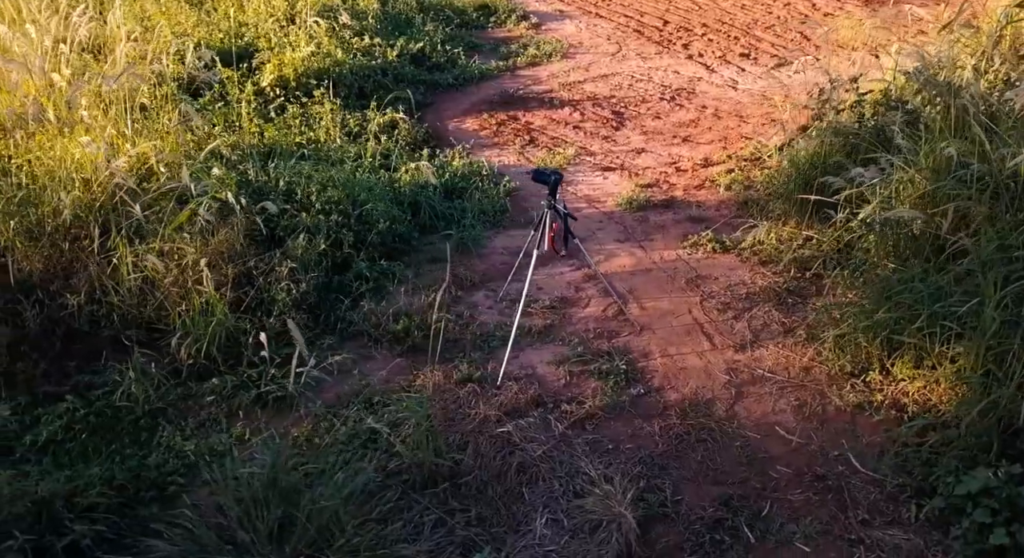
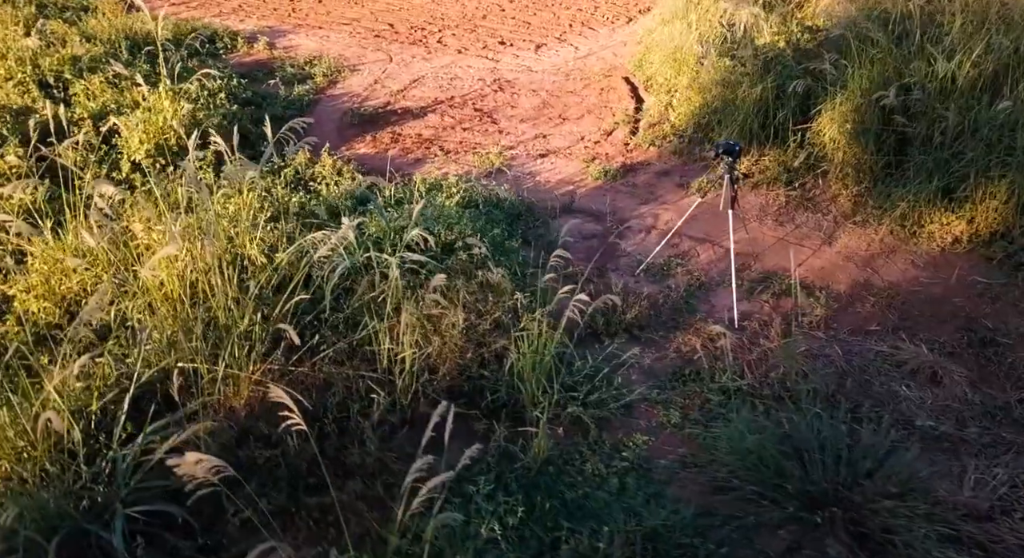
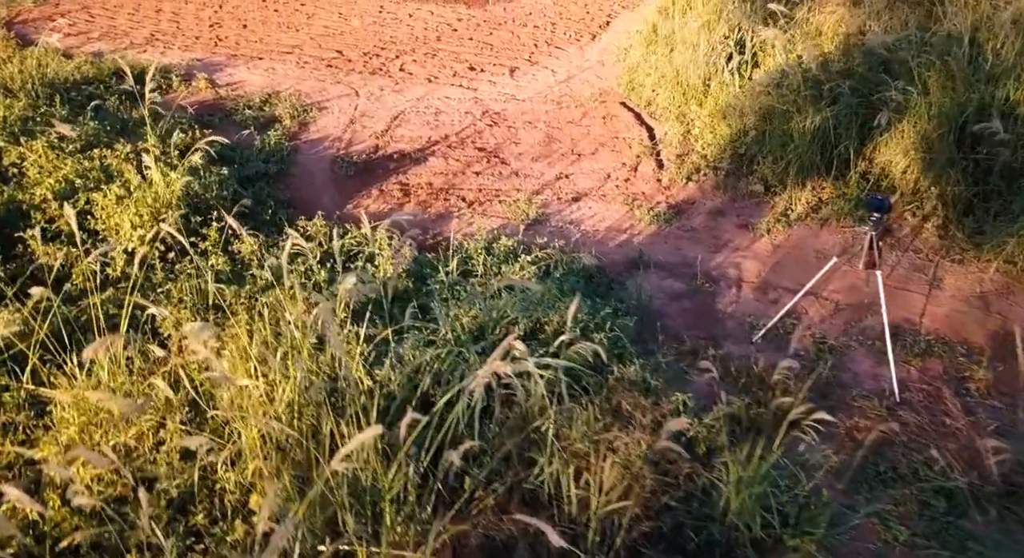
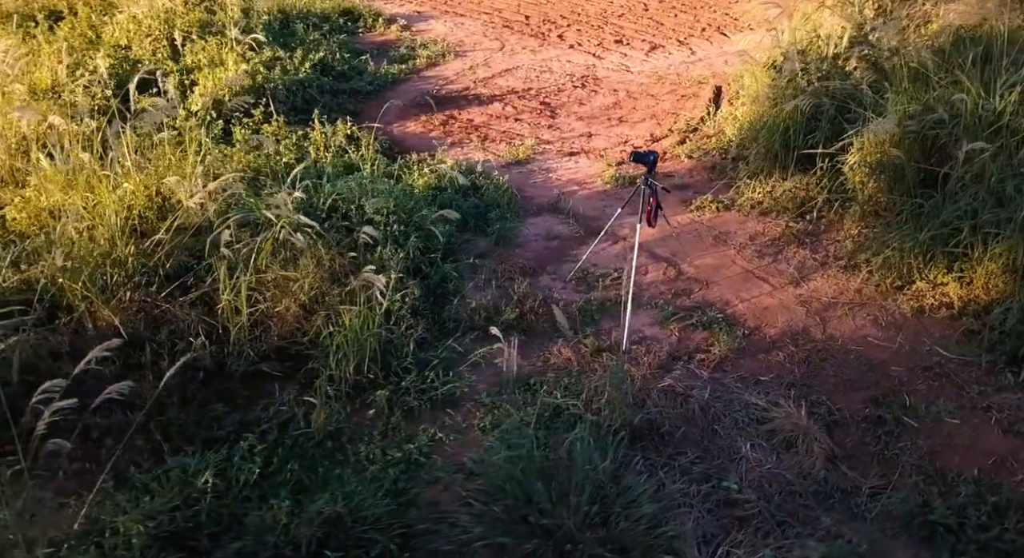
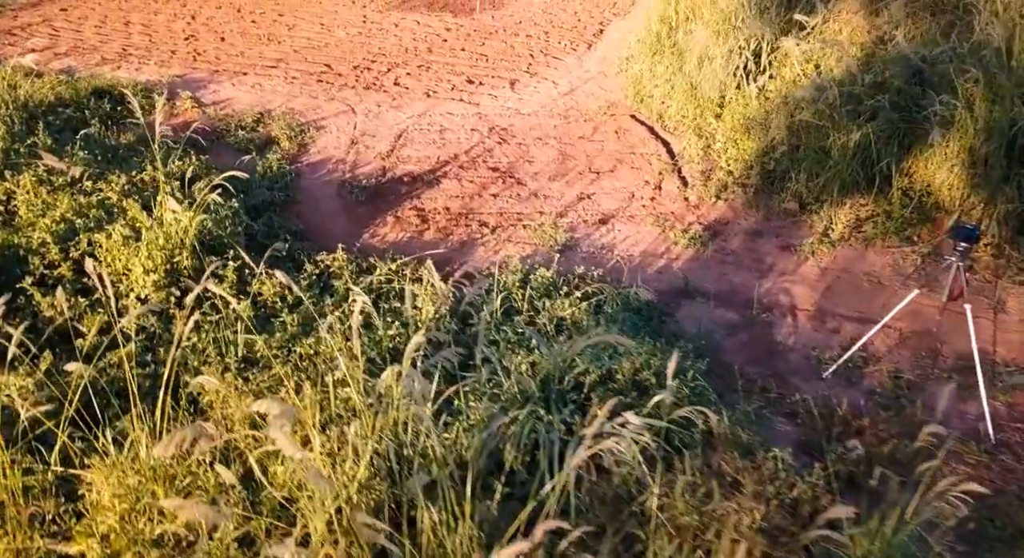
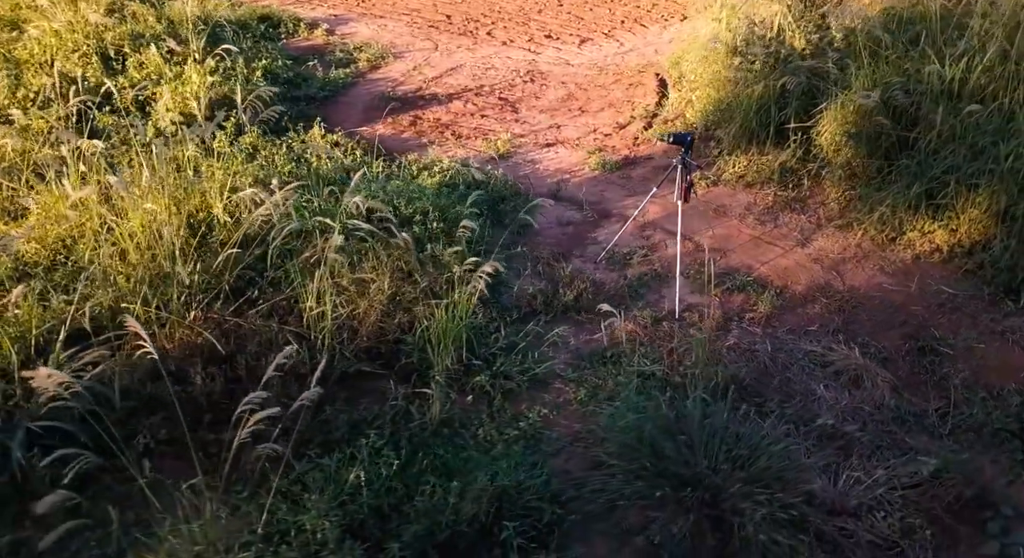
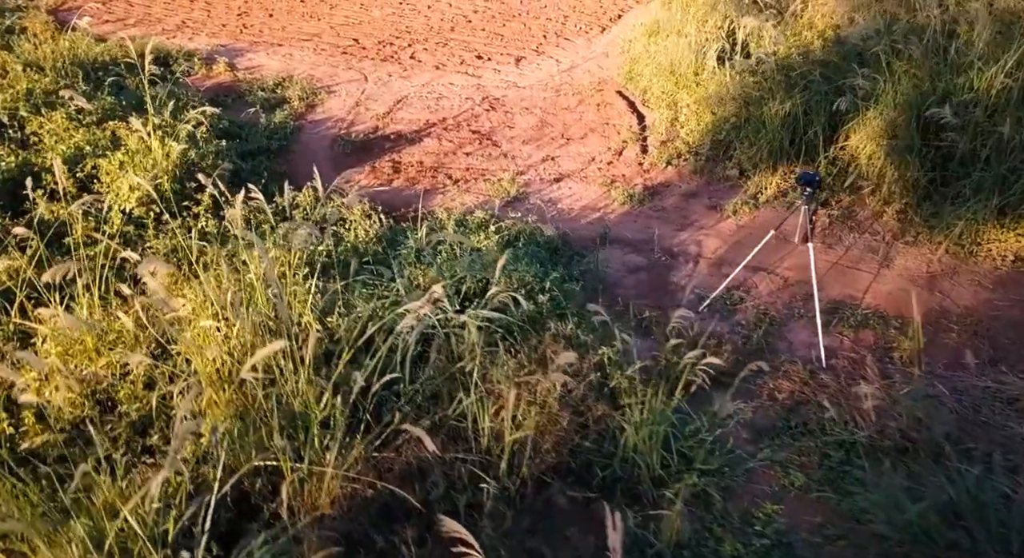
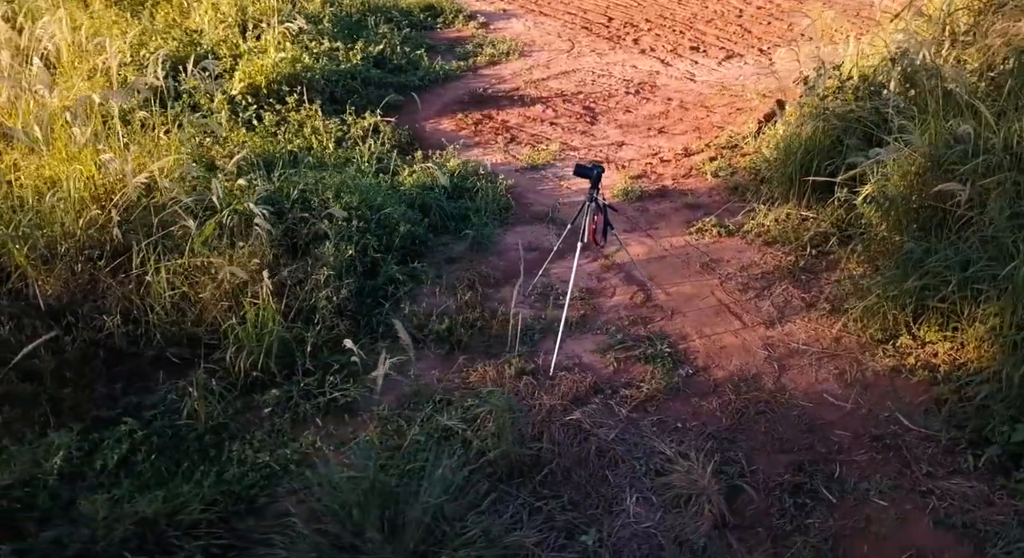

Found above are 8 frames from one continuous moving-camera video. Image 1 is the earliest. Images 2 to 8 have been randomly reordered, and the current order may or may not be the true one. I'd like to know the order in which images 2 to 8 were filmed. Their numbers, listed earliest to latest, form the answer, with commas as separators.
8, 4, 6, 2, 7, 3, 5
